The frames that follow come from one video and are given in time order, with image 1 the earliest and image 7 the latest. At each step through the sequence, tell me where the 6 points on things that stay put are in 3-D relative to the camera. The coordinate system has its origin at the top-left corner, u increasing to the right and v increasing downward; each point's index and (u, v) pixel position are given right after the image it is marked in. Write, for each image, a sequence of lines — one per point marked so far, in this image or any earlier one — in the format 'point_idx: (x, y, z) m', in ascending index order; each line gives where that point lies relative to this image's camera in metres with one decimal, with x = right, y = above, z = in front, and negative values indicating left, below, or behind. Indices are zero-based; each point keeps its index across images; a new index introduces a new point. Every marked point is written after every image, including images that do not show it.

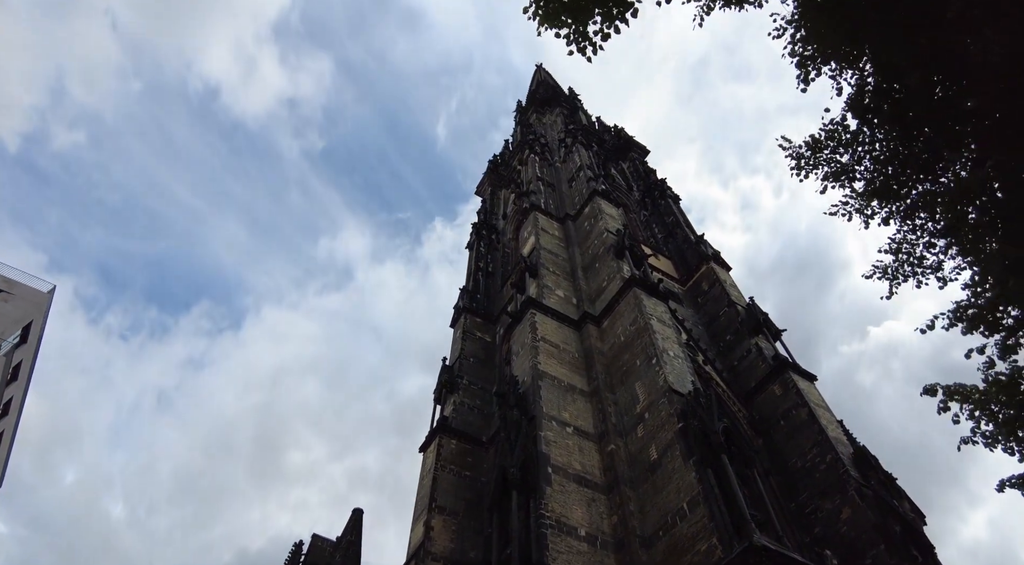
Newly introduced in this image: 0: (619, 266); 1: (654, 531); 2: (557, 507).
0: (+3.0, +0.5, +18.3) m
1: (+2.5, -4.4, +11.4) m
2: (+0.8, -3.9, +11.4) m
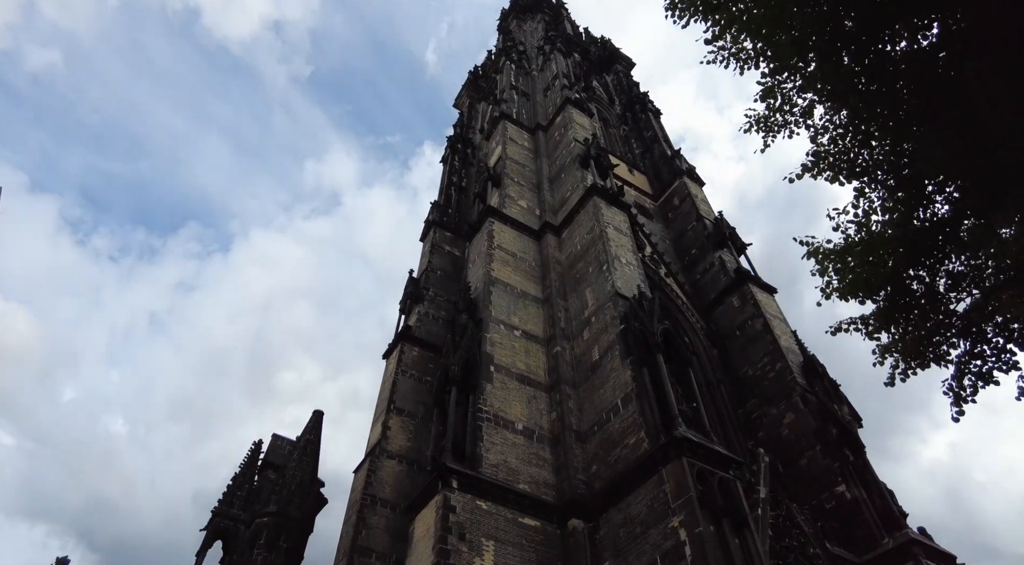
0: (+2.0, +3.0, +18.0) m
1: (+1.4, -2.6, +11.7) m
2: (-0.3, -2.1, +11.6) m
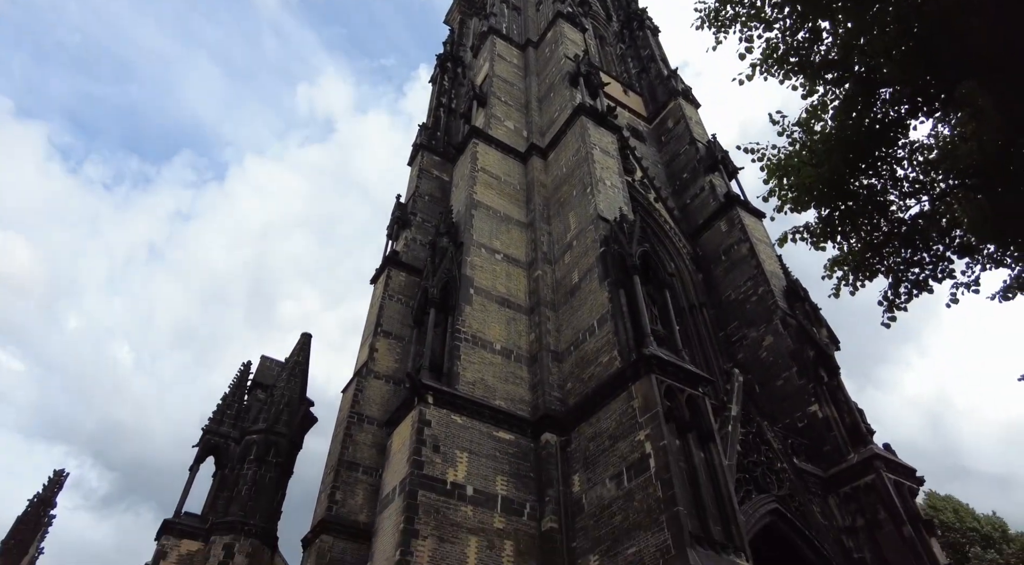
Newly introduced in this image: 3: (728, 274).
0: (+1.6, +5.1, +17.5) m
1: (+1.0, -1.2, +11.9) m
2: (-0.7, -0.7, +11.7) m
3: (+5.7, +0.2, +17.2) m
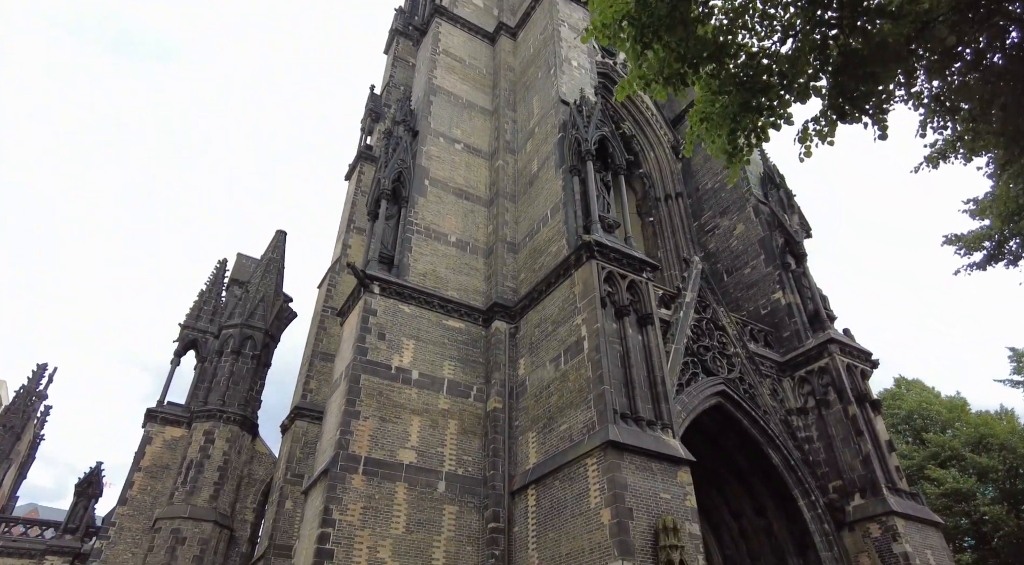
0: (+0.8, +7.9, +16.4) m
1: (+0.2, +0.8, +11.8) m
2: (-1.5, +1.2, +11.6) m
3: (+5.0, +3.1, +16.7) m
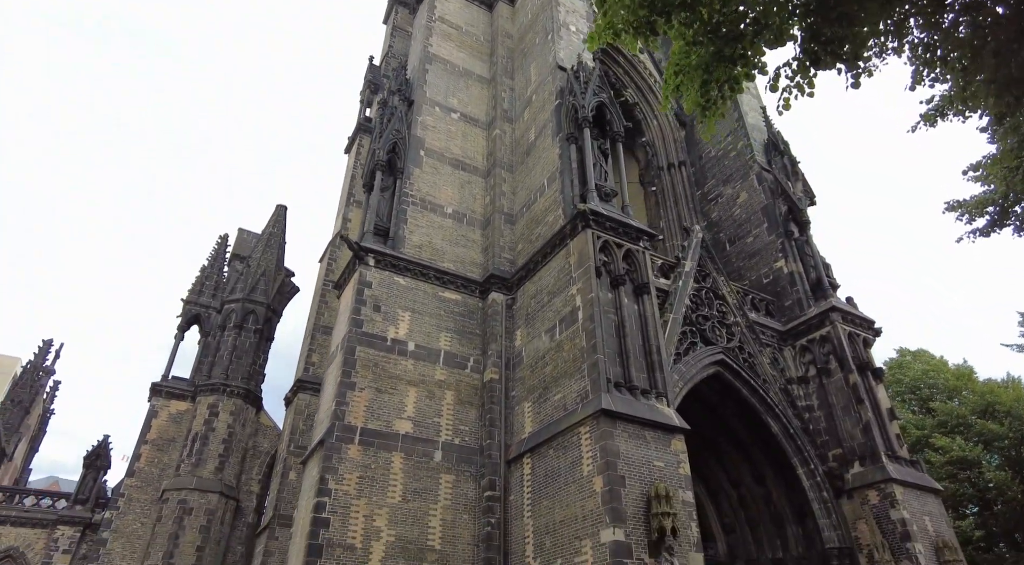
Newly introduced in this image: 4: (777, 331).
0: (+0.7, +8.6, +16.0) m
1: (+0.1, +1.4, +11.7) m
2: (-1.6, +1.7, +11.5) m
3: (+5.0, +3.9, +16.4) m
4: (+5.1, -0.9, +12.4) m
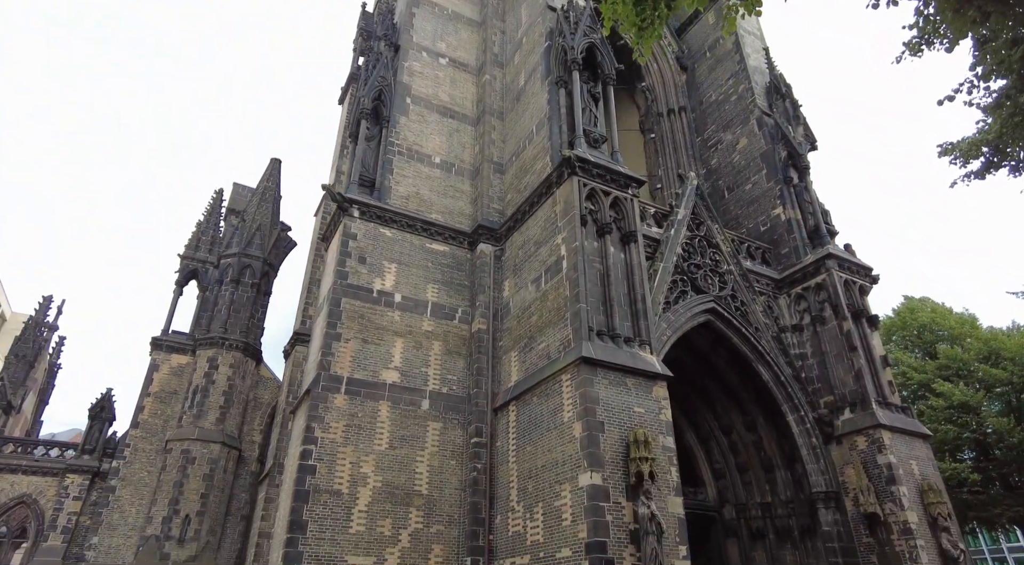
0: (+0.5, +9.8, +15.3) m
1: (-0.1, +2.2, +11.5) m
2: (-1.8, +2.6, +11.3) m
3: (+4.9, +5.1, +15.9) m
4: (+4.9, +0.1, +12.3) m
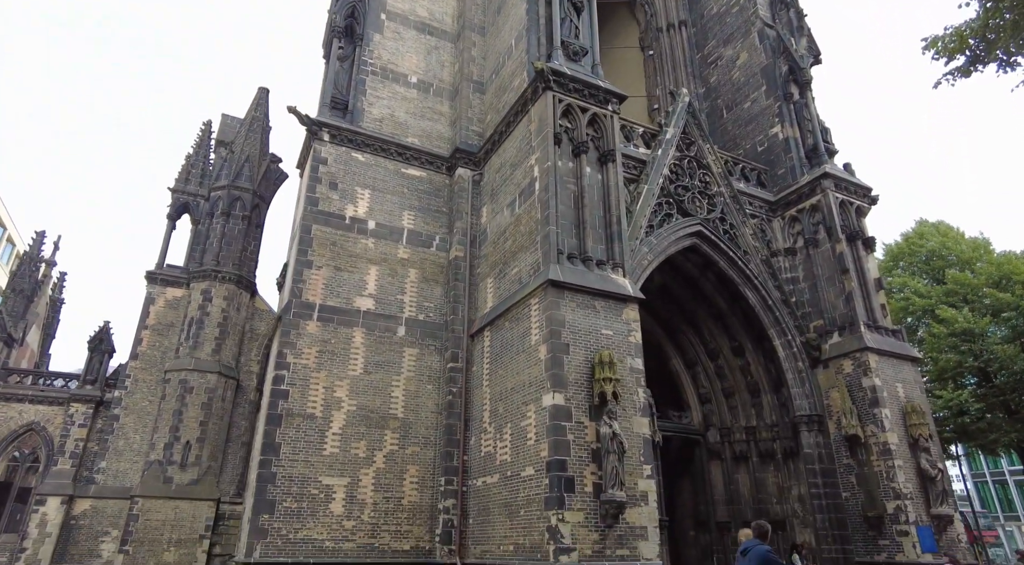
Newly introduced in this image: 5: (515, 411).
0: (+0.2, +11.4, +14.0) m
1: (-0.4, +3.5, +11.0) m
2: (-2.1, +3.8, +10.9) m
3: (+4.6, +6.9, +15.0) m
4: (+4.6, +1.5, +11.8) m
5: (0.0, -1.5, +7.7) m
